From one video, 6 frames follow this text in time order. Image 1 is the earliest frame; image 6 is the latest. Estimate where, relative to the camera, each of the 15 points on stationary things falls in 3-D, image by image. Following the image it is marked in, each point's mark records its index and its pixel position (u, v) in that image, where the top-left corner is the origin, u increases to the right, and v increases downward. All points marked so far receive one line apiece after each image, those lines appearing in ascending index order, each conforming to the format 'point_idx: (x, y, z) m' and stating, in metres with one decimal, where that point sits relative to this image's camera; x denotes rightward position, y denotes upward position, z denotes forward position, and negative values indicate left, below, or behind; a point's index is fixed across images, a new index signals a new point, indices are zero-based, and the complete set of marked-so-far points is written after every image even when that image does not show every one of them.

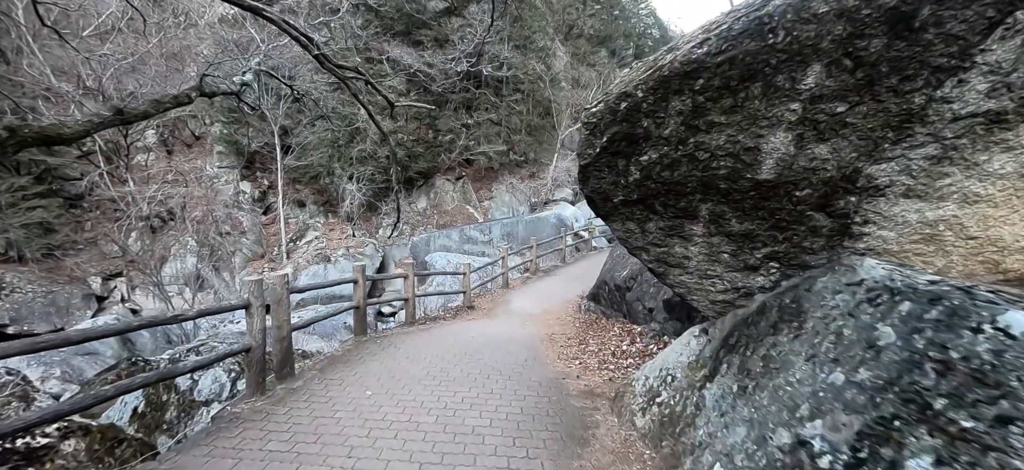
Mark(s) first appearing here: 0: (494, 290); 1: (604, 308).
0: (-0.3, -1.0, +8.4) m
1: (+1.2, -0.9, +5.9) m
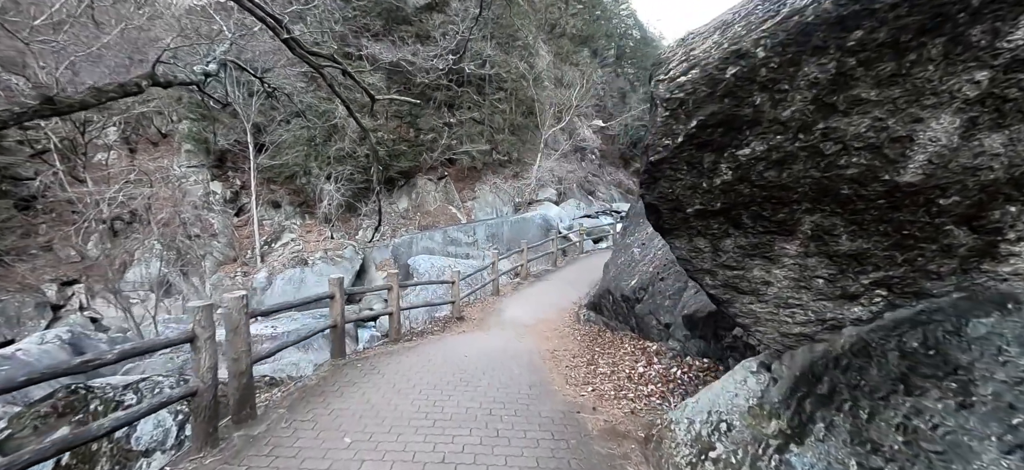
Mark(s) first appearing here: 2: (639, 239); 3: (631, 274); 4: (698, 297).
0: (-0.5, -1.1, +7.8) m
1: (+1.1, -1.0, +5.4) m
2: (+1.5, 0.0, +5.5) m
3: (+1.3, -0.4, +5.0) m
4: (+1.6, -0.5, +3.8) m
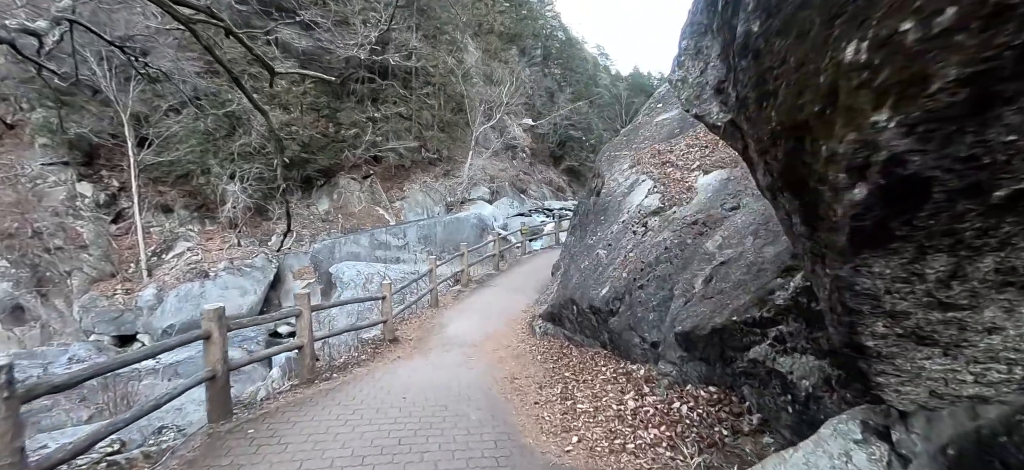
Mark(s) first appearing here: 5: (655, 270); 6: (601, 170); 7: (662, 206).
0: (-1.4, -1.2, +6.8) m
1: (+0.6, -1.0, +4.7) m
2: (+1.0, 0.0, +4.8) m
3: (+0.8, -0.4, +4.3) m
4: (+1.3, -0.5, +3.2) m
5: (+1.2, -0.3, +3.8) m
6: (+1.3, +0.9, +6.4) m
7: (+1.5, +0.3, +4.5) m
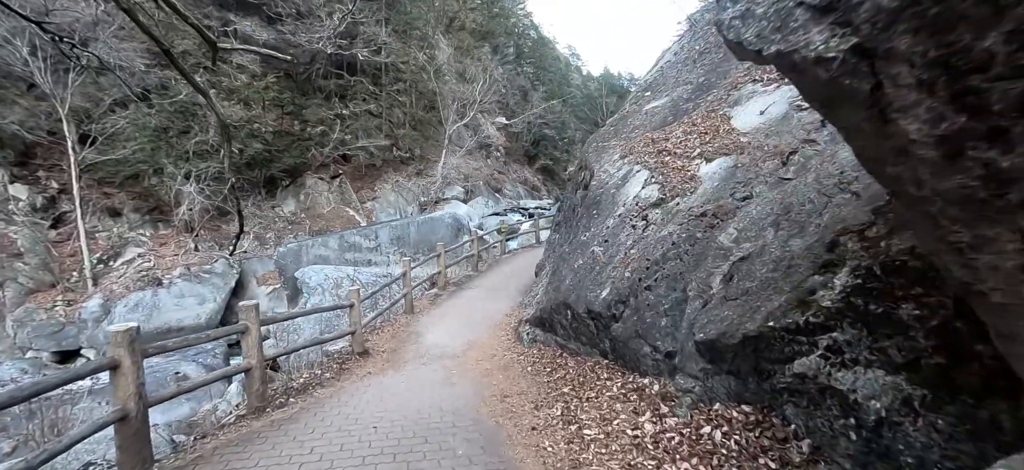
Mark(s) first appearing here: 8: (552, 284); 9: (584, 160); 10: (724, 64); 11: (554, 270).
0: (-1.6, -1.2, +6.2) m
1: (+0.5, -1.0, +4.2) m
2: (+0.8, 0.0, +4.4) m
3: (+0.7, -0.4, +3.8) m
4: (+1.2, -0.5, +2.7) m
5: (+1.1, -0.2, +3.3) m
6: (+1.0, +0.9, +5.9) m
7: (+1.4, +0.3, +4.1) m
8: (+0.4, -0.5, +4.8) m
9: (+1.0, +1.0, +6.3) m
10: (+2.6, +2.1, +5.6) m
11: (+0.5, -0.4, +5.3) m
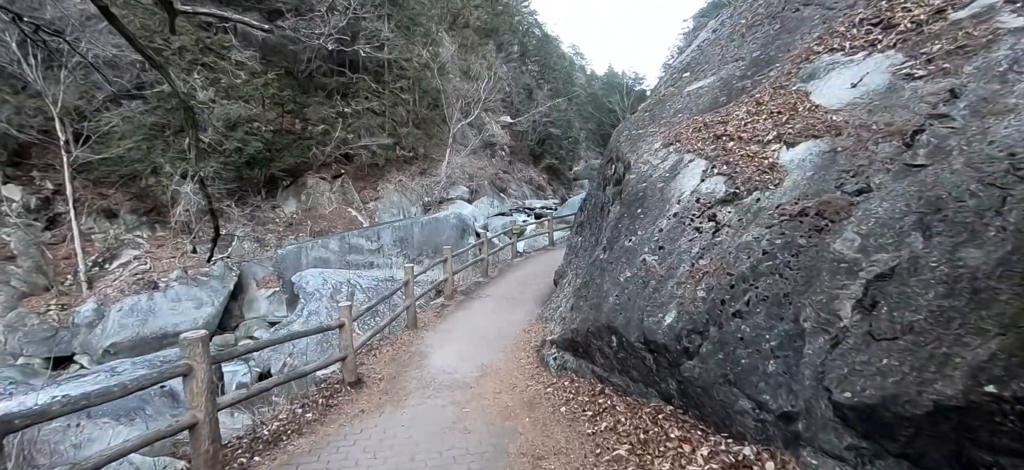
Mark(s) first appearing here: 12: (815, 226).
0: (-1.4, -1.2, +5.4) m
1: (+0.7, -1.0, +3.3) m
2: (+1.0, 0.0, +3.5) m
3: (+0.9, -0.4, +2.9) m
4: (+1.4, -0.5, +1.8) m
5: (+1.3, -0.3, +2.4) m
6: (+1.2, +0.9, +5.0) m
7: (+1.6, +0.3, +3.2) m
8: (+0.6, -0.5, +3.9) m
9: (+1.2, +1.0, +5.4) m
10: (+2.8, +2.1, +4.8) m
11: (+0.7, -0.4, +4.4) m
12: (+1.7, 0.0, +2.5) m
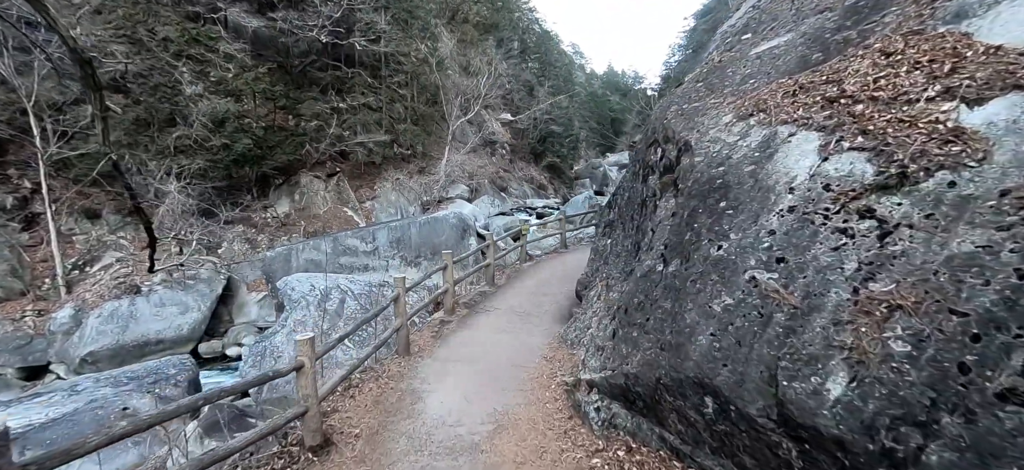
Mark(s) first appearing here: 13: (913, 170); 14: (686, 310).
0: (-1.2, -1.2, +4.2) m
1: (+0.9, -1.0, +2.2) m
2: (+1.2, -0.1, +2.4) m
3: (+1.1, -0.4, +1.8) m
4: (+1.6, -0.5, +0.7) m
5: (+1.5, -0.3, +1.3) m
6: (+1.4, +0.9, +3.9) m
7: (+1.7, +0.3, +2.1) m
8: (+0.8, -0.6, +2.8) m
9: (+1.4, +1.0, +4.3) m
10: (+3.0, +2.1, +3.6) m
11: (+0.9, -0.5, +3.3) m
12: (+1.9, 0.0, +1.4) m
13: (+1.7, +0.3, +2.0) m
14: (+0.9, -0.4, +2.4) m
